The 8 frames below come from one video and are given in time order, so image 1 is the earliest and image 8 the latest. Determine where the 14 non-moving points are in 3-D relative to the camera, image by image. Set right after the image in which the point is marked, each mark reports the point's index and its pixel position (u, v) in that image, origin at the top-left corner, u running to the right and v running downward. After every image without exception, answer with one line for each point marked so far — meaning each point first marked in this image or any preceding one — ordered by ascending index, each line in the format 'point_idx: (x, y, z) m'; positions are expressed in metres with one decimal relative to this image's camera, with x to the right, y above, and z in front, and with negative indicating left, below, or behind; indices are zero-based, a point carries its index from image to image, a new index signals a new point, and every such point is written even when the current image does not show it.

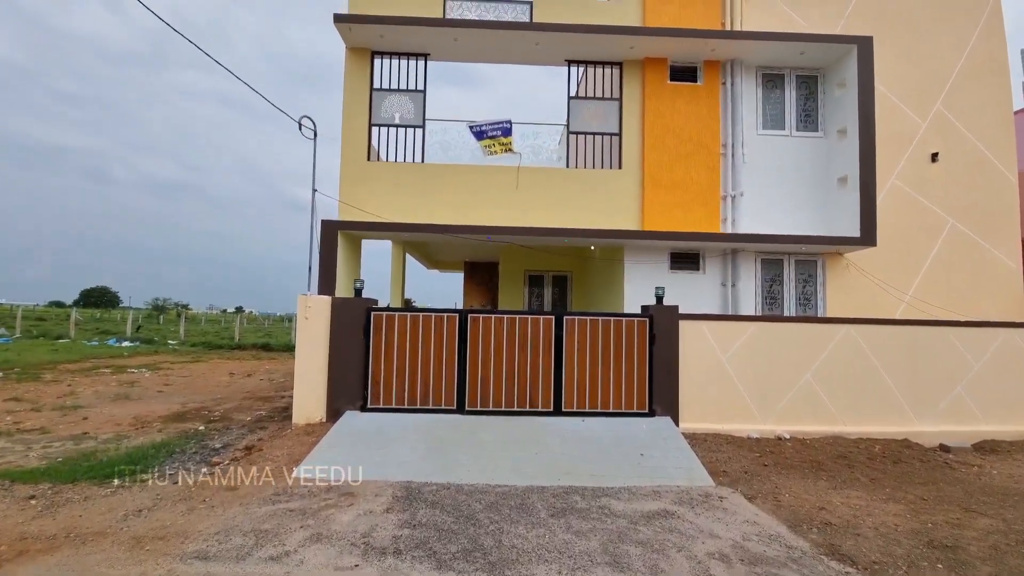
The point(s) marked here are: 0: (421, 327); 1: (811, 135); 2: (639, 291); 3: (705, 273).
0: (-1.7, -0.7, +7.6) m
1: (+7.1, +3.6, +9.9) m
2: (+2.9, -0.1, +9.4) m
3: (+4.5, +0.4, +9.6) m
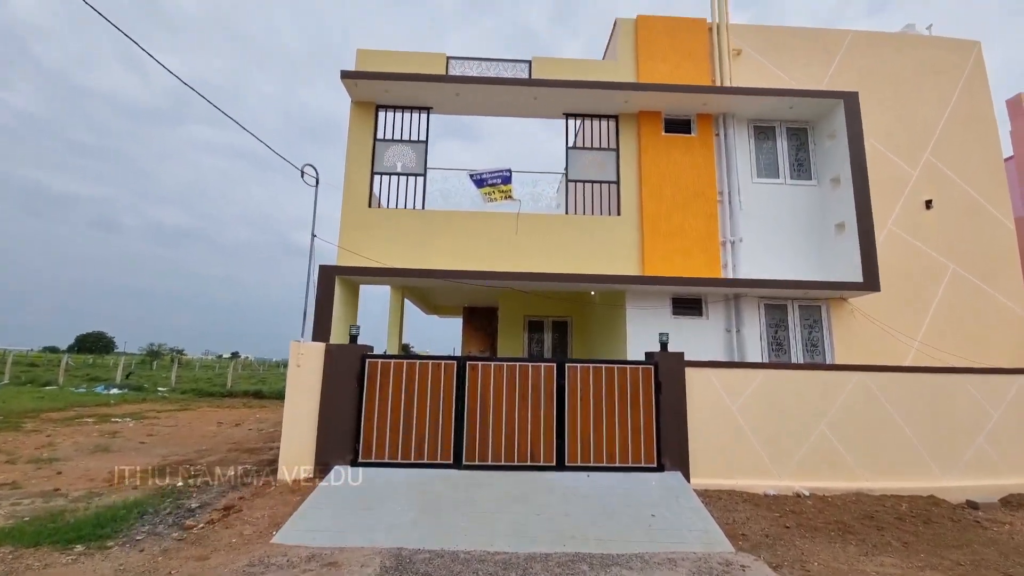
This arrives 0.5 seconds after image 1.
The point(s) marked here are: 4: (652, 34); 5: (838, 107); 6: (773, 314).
0: (-1.7, -1.5, +7.3) m
1: (+7.1, +2.5, +10.0) m
2: (+2.9, -1.1, +9.2) m
3: (+4.5, -0.7, +9.4) m
4: (+3.5, +6.2, +10.2) m
5: (+7.6, +4.2, +9.6) m
6: (+6.0, -0.6, +9.5) m
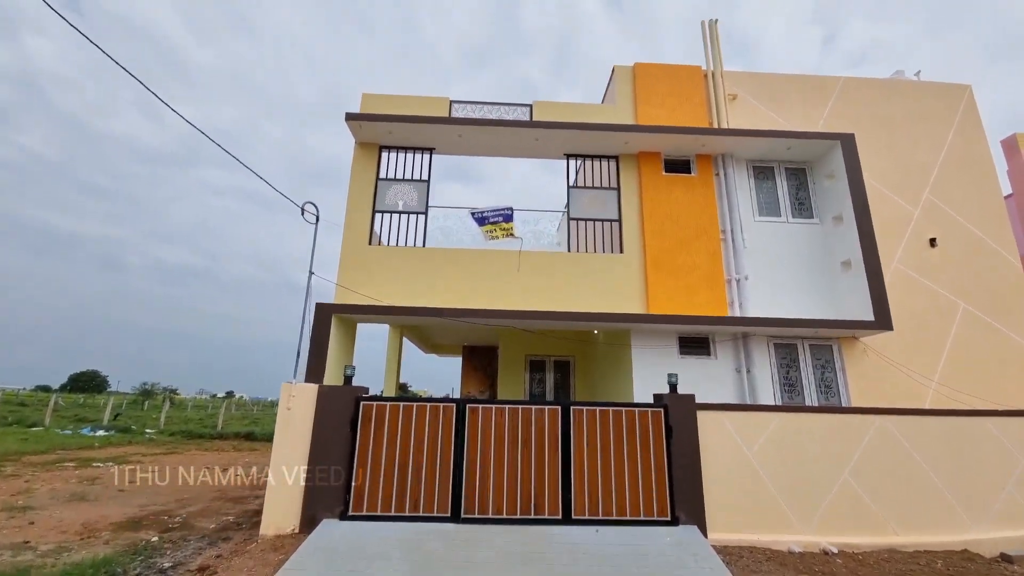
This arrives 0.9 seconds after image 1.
0: (-1.6, -2.2, +6.9) m
1: (+7.2, +1.6, +10.0) m
2: (+2.9, -1.9, +8.9) m
3: (+4.5, -1.5, +9.1) m
4: (+3.5, +5.3, +10.5) m
5: (+7.6, +3.3, +9.7) m
6: (+6.0, -1.5, +9.2) m
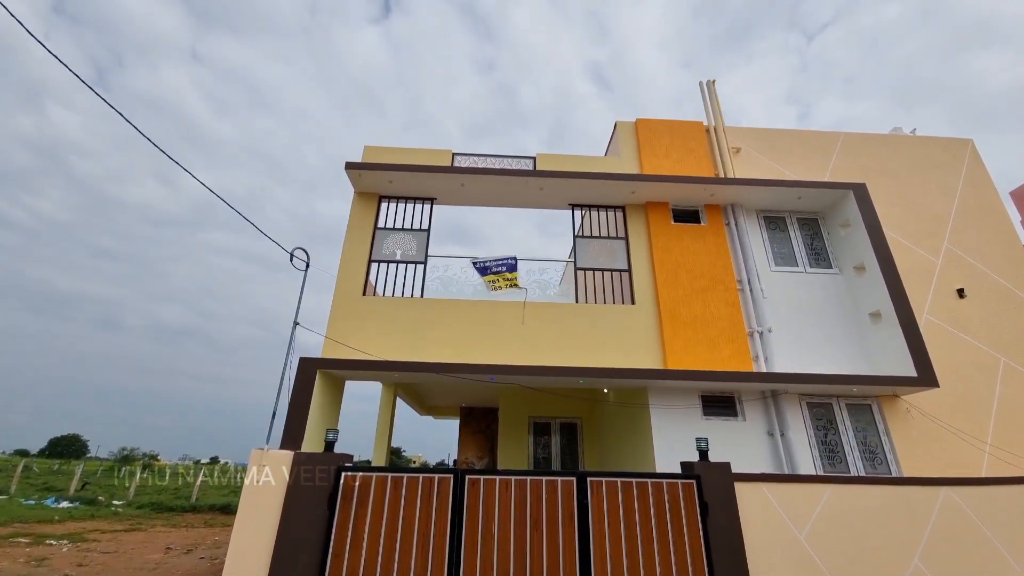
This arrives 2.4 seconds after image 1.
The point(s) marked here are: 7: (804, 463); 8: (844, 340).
0: (-1.5, -2.9, +5.9) m
1: (+7.2, +0.4, +9.5) m
2: (+3.0, -3.0, +7.9) m
3: (+4.6, -2.6, +8.1) m
4: (+3.6, +3.9, +10.5) m
5: (+7.7, +2.1, +9.5) m
6: (+6.1, -2.6, +8.3) m
7: (+5.4, -3.3, +7.7) m
8: (+7.1, -1.1, +8.9) m
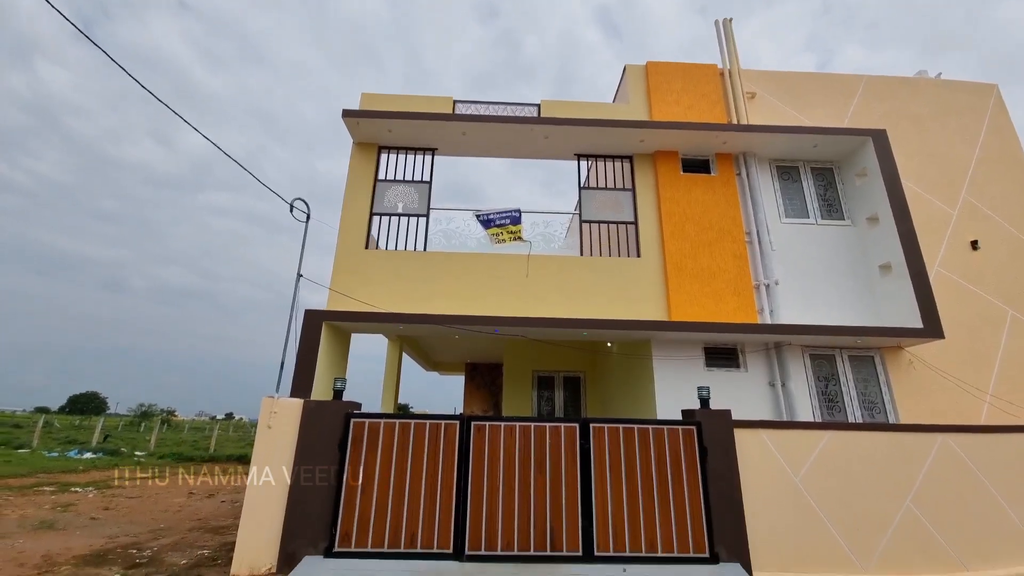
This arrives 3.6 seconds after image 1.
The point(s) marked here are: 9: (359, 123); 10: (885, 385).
0: (-1.5, -2.2, +6.0) m
1: (+7.3, +1.4, +9.3) m
2: (+3.1, -2.0, +8.0) m
3: (+4.7, -1.7, +8.2) m
4: (+3.7, +5.1, +10.0) m
5: (+7.8, +3.2, +9.1) m
6: (+6.2, -1.6, +8.4) m
7: (+5.5, -2.4, +7.9) m
8: (+7.2, -0.1, +8.8) m
9: (-3.3, +3.6, +9.0) m
10: (+7.5, -2.0, +8.3) m
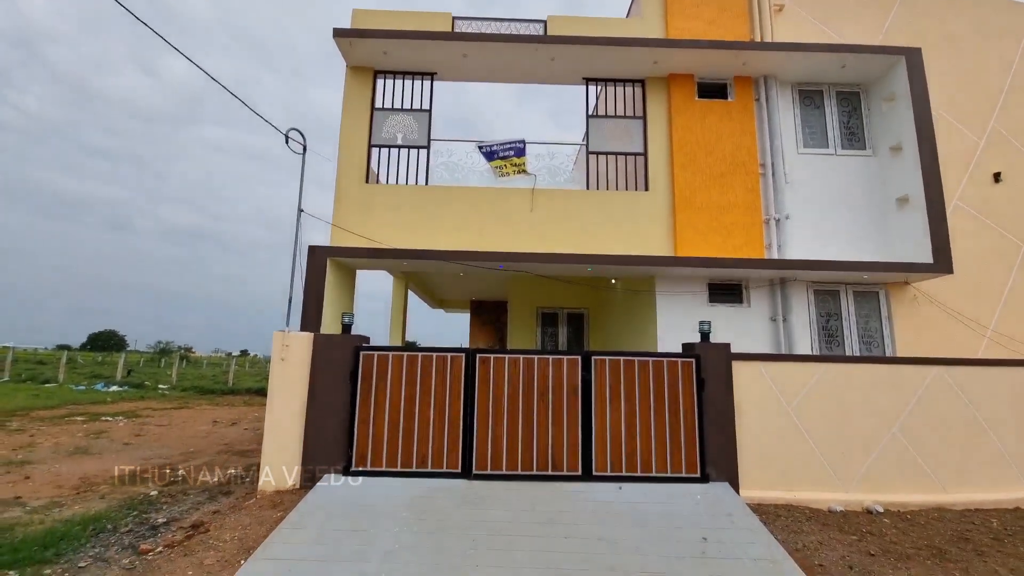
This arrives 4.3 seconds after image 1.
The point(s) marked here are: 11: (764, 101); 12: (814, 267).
0: (-1.4, -1.2, +6.2) m
1: (+7.4, +2.9, +8.9) m
2: (+3.2, -0.8, +8.1) m
3: (+4.8, -0.4, +8.3) m
4: (+3.7, +6.5, +9.1) m
5: (+7.8, +4.5, +8.4) m
6: (+6.3, -0.3, +8.4) m
7: (+5.6, -1.1, +8.0) m
8: (+7.3, +1.3, +8.6) m
9: (-3.2, +4.9, +8.4) m
10: (+7.6, -0.6, +8.4) m
11: (+5.3, +3.9, +8.8) m
12: (+5.6, +0.4, +7.7) m
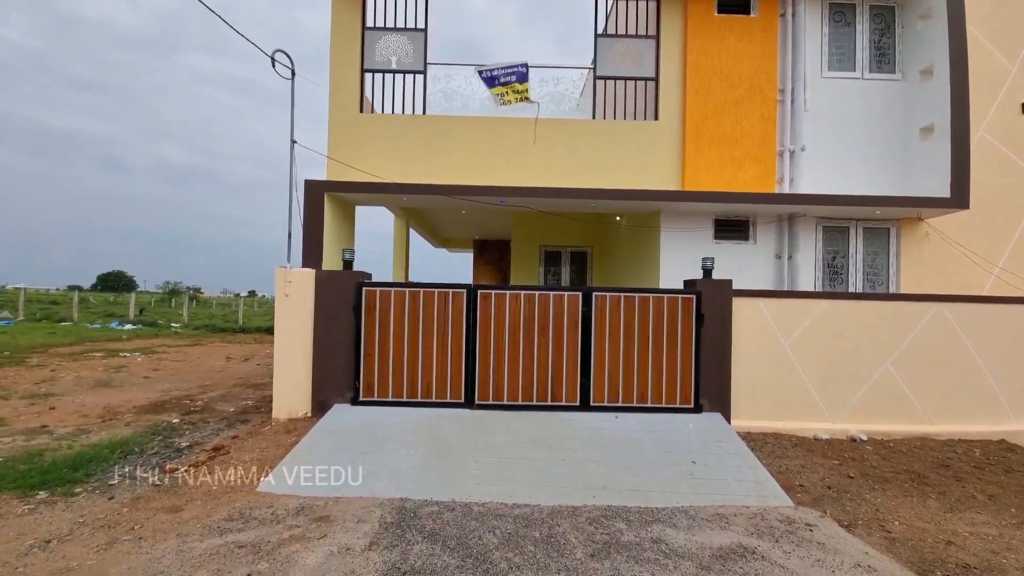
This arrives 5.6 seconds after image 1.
0: (-1.4, -0.3, +6.3) m
1: (+7.4, +4.1, +8.3) m
2: (+3.2, +0.4, +8.1) m
3: (+4.8, +0.9, +8.1) m
4: (+3.8, +7.8, +8.0) m
5: (+7.9, +5.7, +7.6) m
6: (+6.3, +1.0, +8.2) m
7: (+5.6, +0.1, +8.0) m
8: (+7.4, +2.5, +8.2) m
9: (-3.2, +6.1, +7.6) m
10: (+7.6, +0.6, +8.3) m
11: (+5.4, +5.2, +8.0) m
12: (+5.6, +1.5, +7.5) m
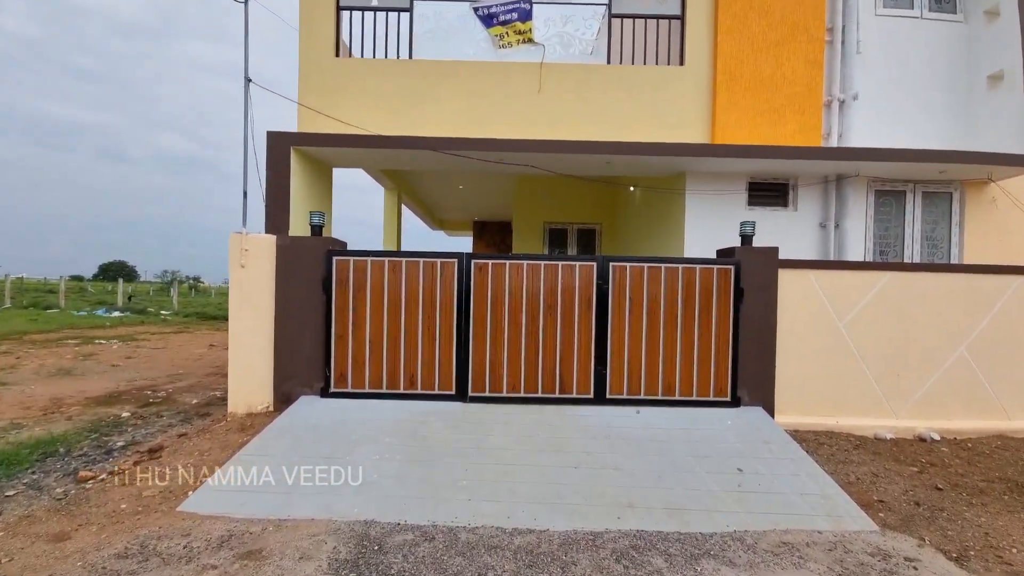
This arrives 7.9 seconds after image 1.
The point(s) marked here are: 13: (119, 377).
0: (-1.4, +0.1, +5.2) m
1: (+7.5, +4.6, +7.0) m
2: (+3.2, +0.9, +6.9) m
3: (+4.8, +1.3, +7.0) m
4: (+3.8, +8.3, +6.7) m
5: (+7.9, +6.1, +6.3) m
6: (+6.3, +1.4, +7.1) m
7: (+5.6, +0.5, +6.9) m
8: (+7.4, +3.0, +7.1) m
9: (-3.2, +6.6, +6.3) m
10: (+7.6, +1.0, +7.1) m
11: (+5.4, +5.6, +6.8) m
12: (+5.6, +1.9, +6.3) m
13: (-9.6, -2.2, +10.1) m
